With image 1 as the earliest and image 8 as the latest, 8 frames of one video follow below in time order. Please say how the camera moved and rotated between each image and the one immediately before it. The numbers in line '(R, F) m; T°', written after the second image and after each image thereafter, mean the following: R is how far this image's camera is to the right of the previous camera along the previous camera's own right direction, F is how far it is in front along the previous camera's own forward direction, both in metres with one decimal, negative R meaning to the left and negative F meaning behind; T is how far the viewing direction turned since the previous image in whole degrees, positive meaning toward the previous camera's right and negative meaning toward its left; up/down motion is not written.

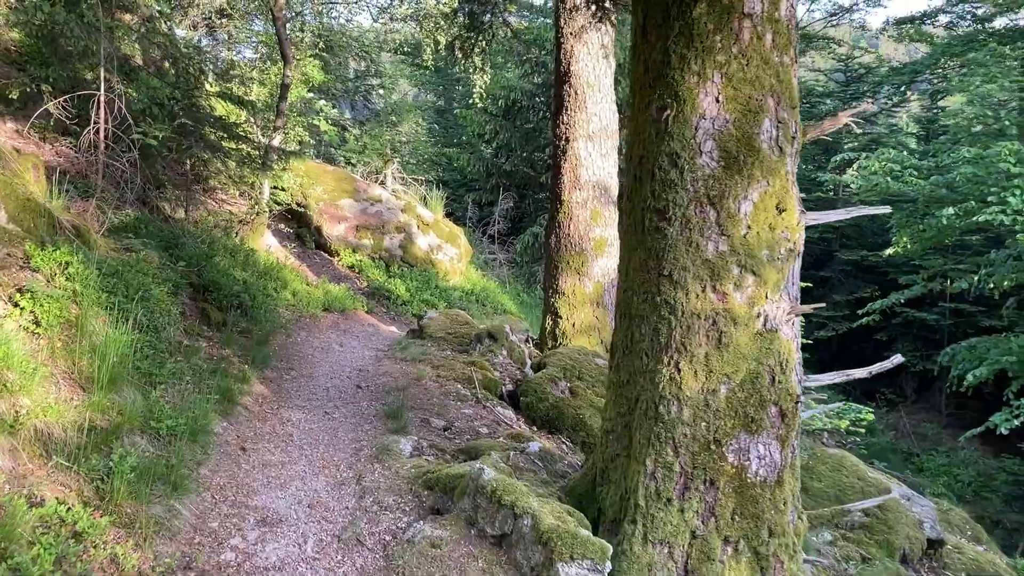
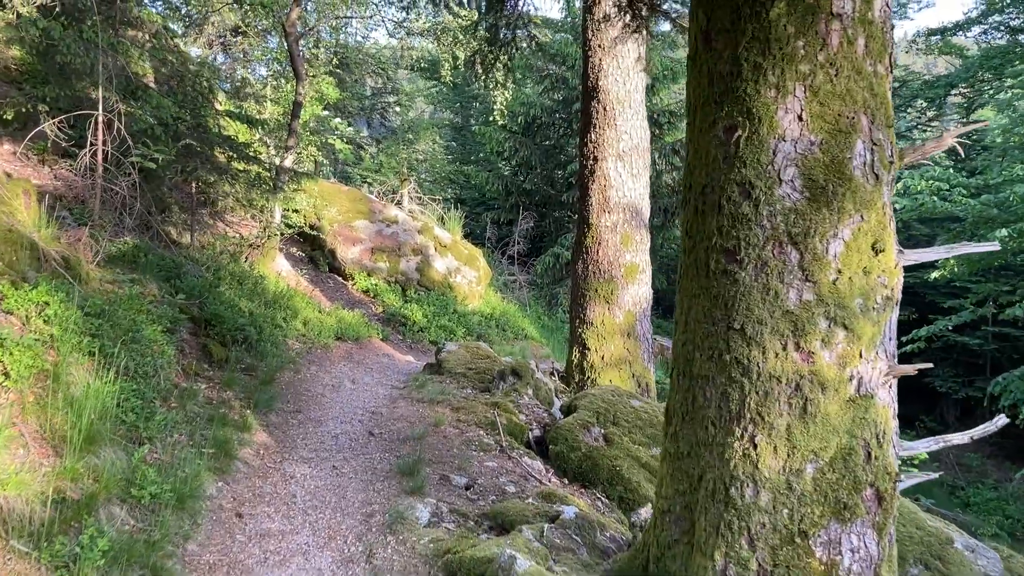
(-0.1, +0.5) m; -1°
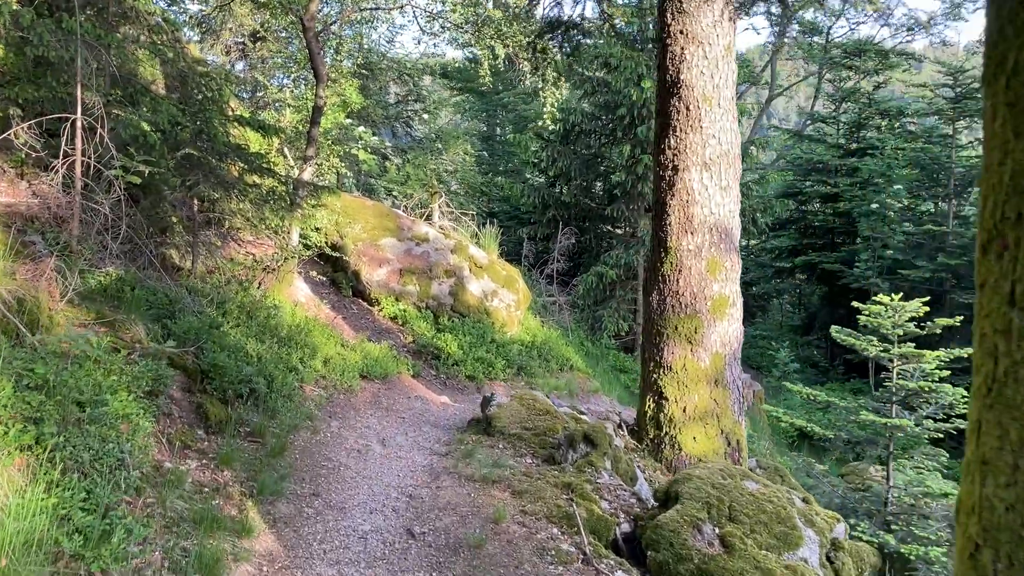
(-0.3, +1.2) m; -1°
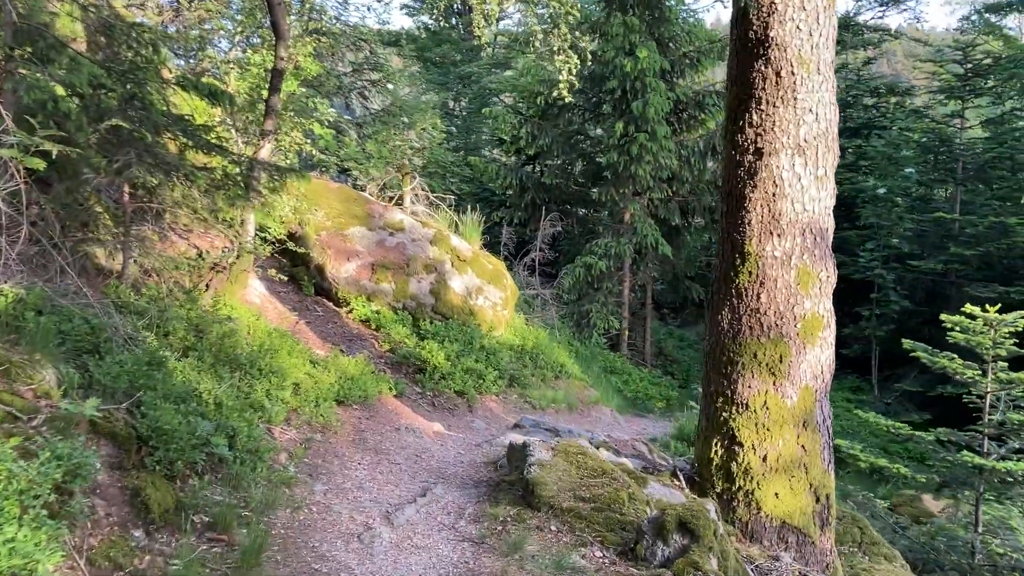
(-0.5, +1.4) m; +4°
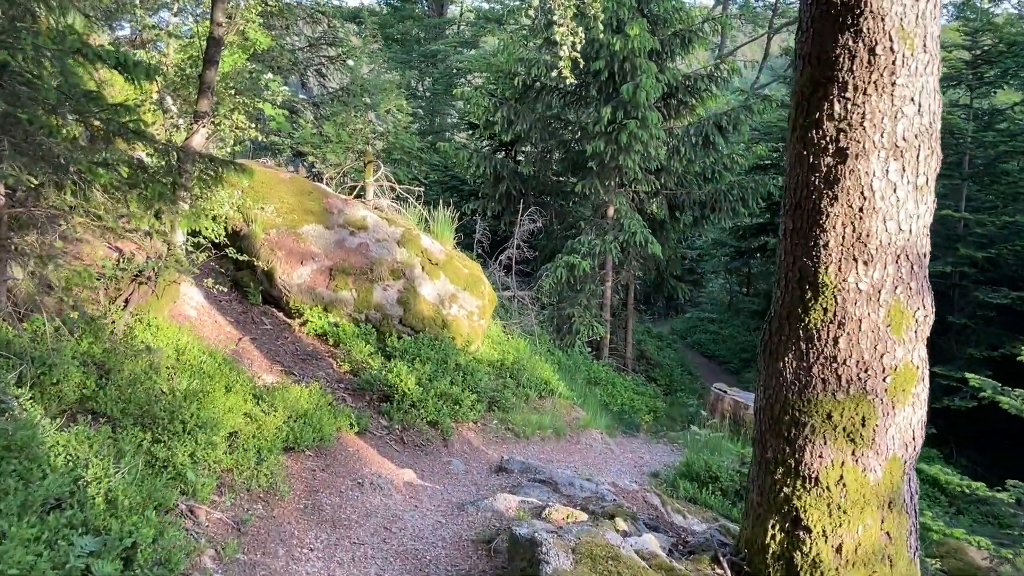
(-0.2, +1.2) m; +3°
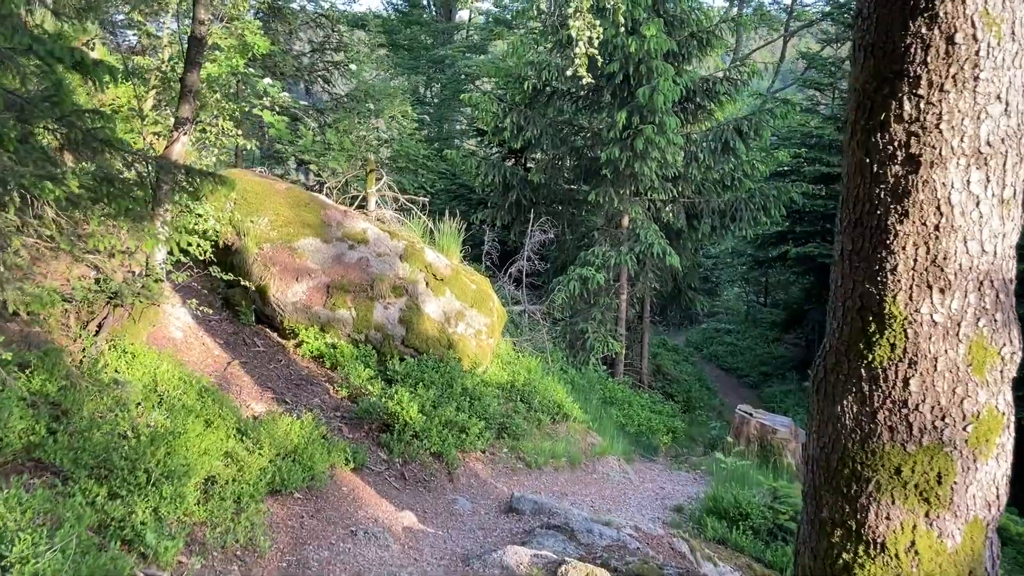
(0.0, +0.5) m; -1°
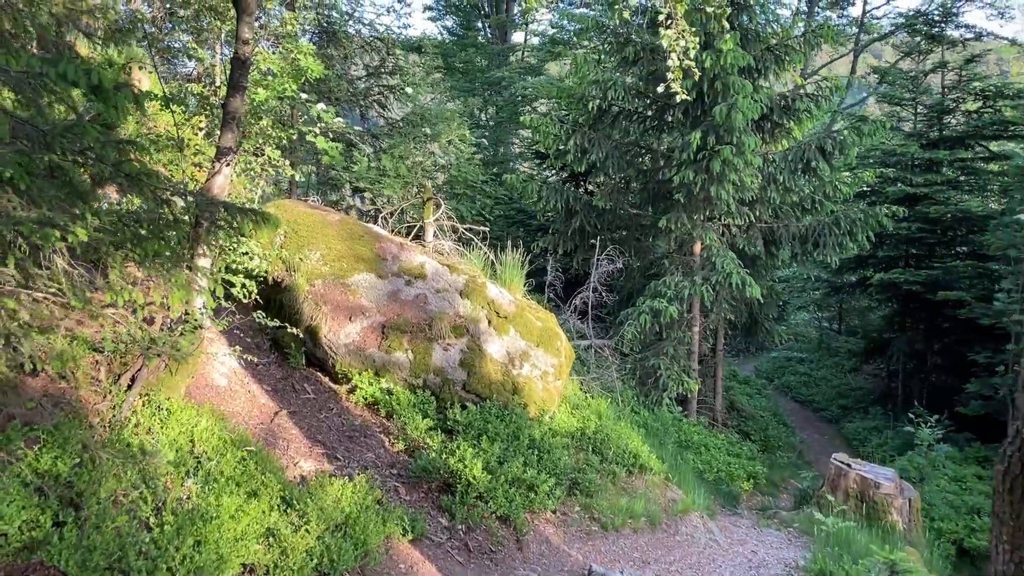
(-0.1, +0.7) m; -4°
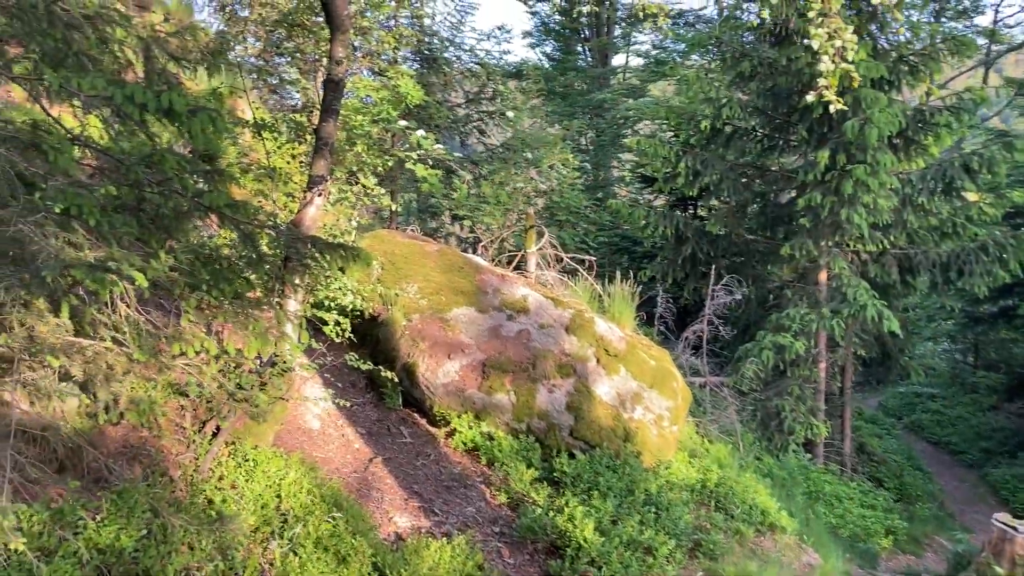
(-0.1, +0.5) m; -7°
